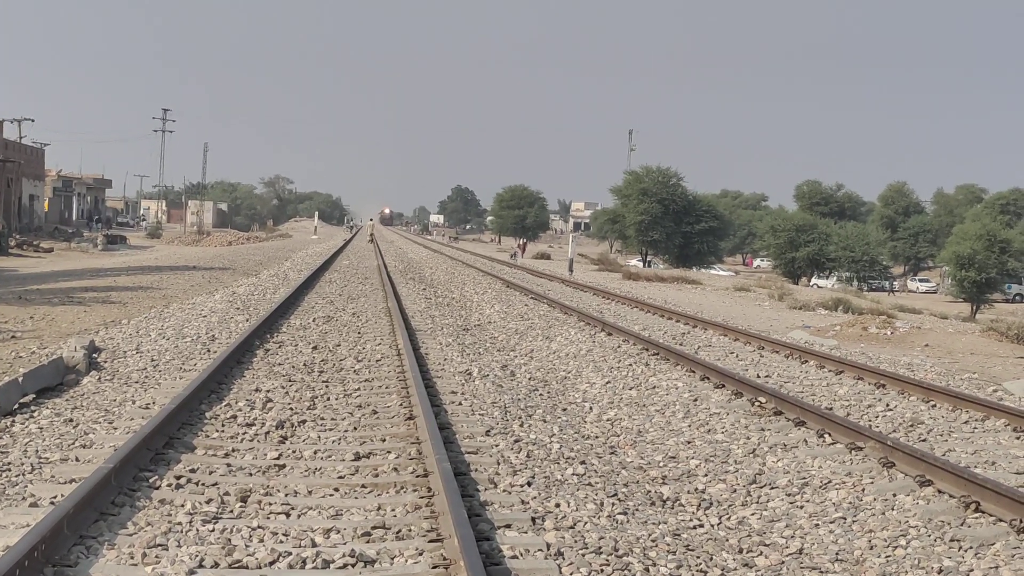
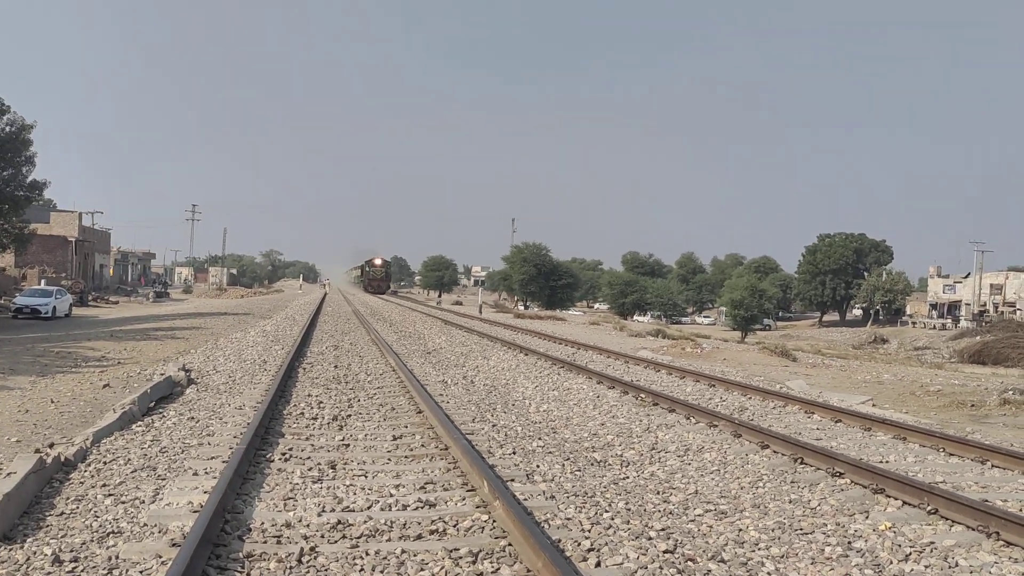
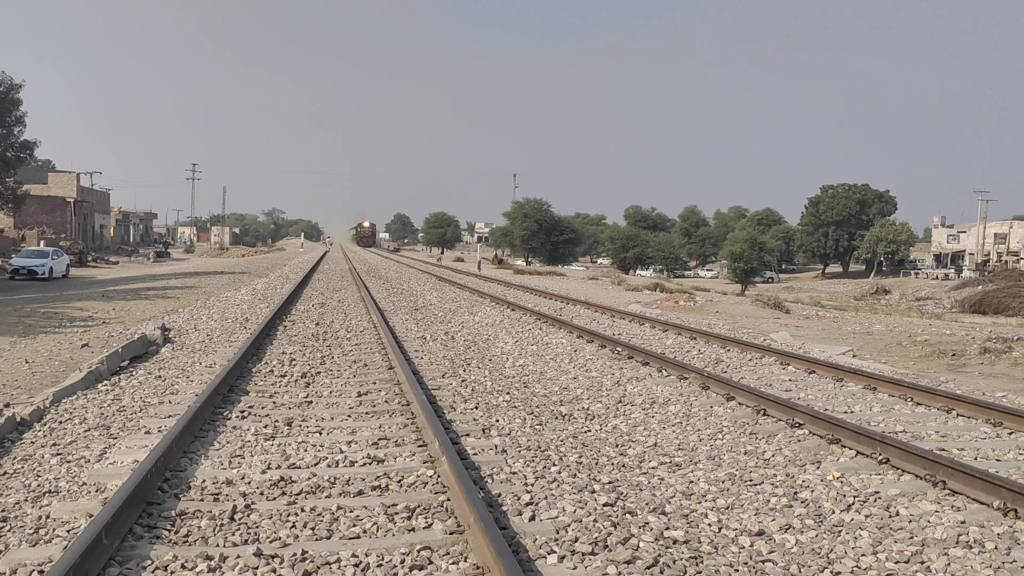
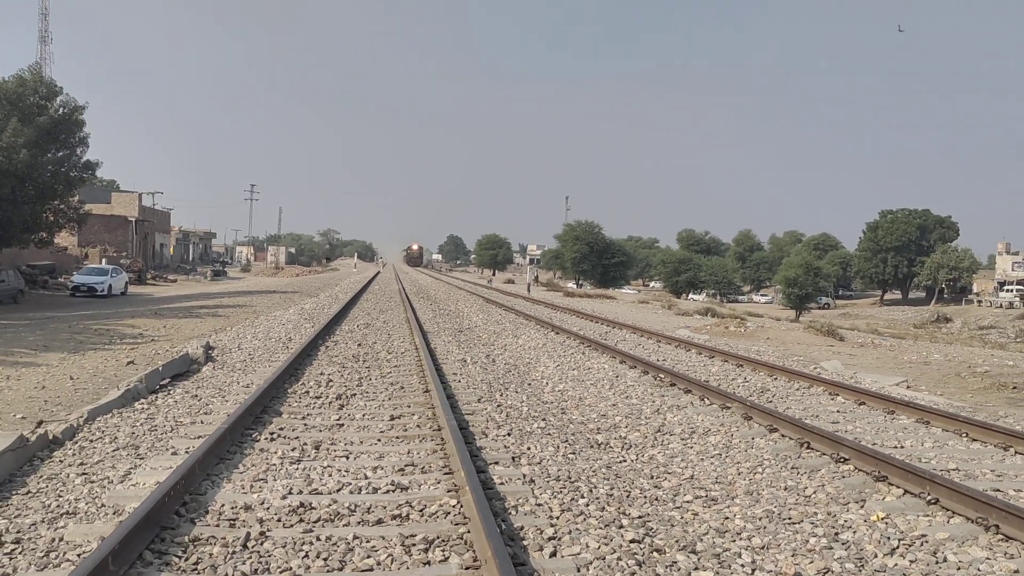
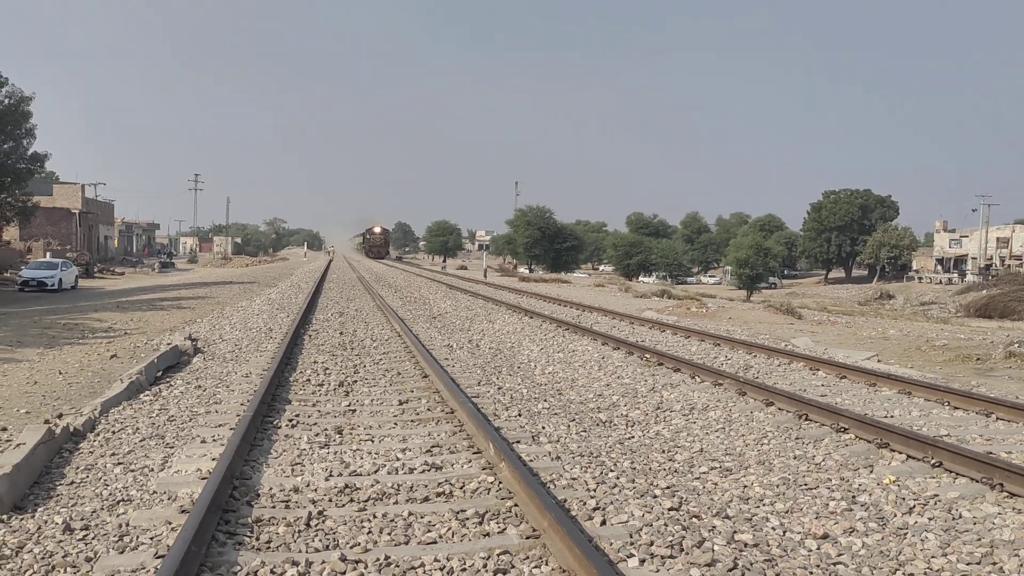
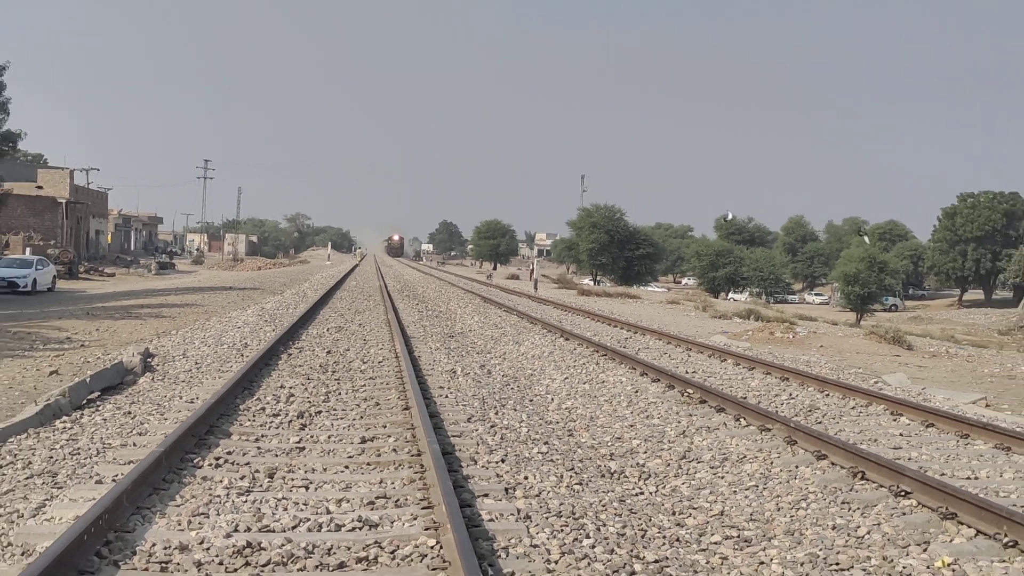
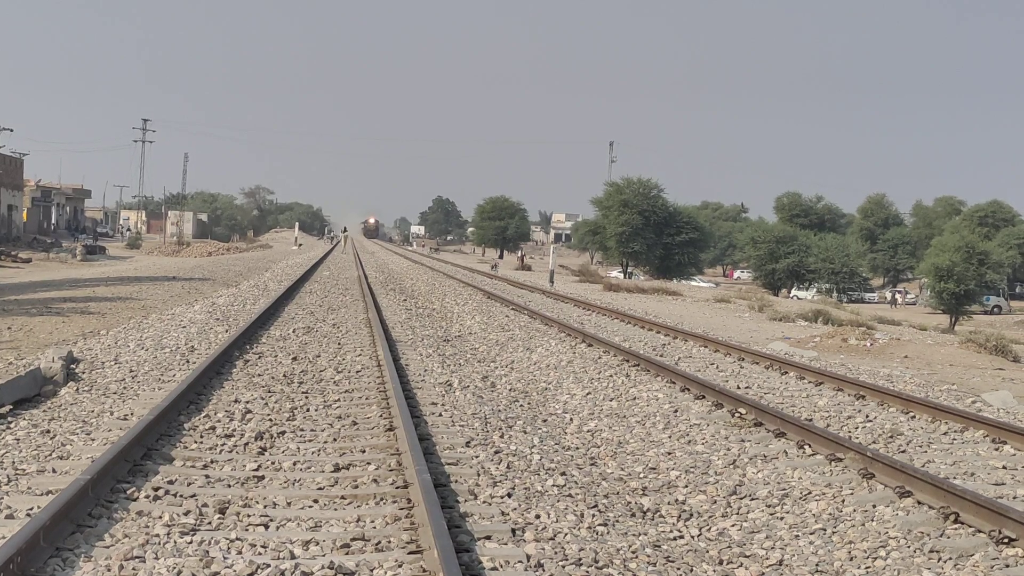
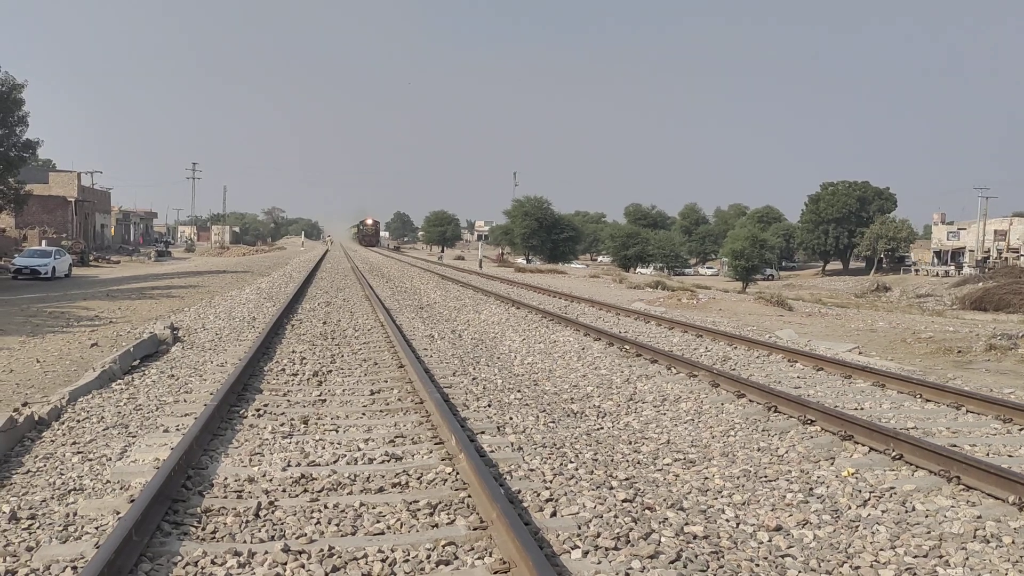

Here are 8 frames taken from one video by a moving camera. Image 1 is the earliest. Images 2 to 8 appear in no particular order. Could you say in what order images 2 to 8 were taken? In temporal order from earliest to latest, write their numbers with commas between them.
7, 6, 4, 3, 8, 5, 2
